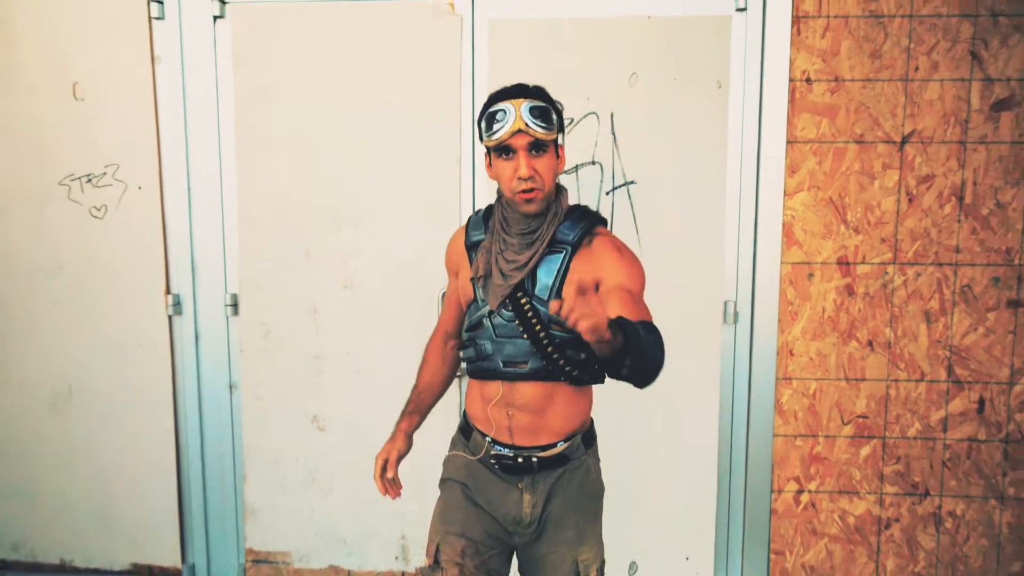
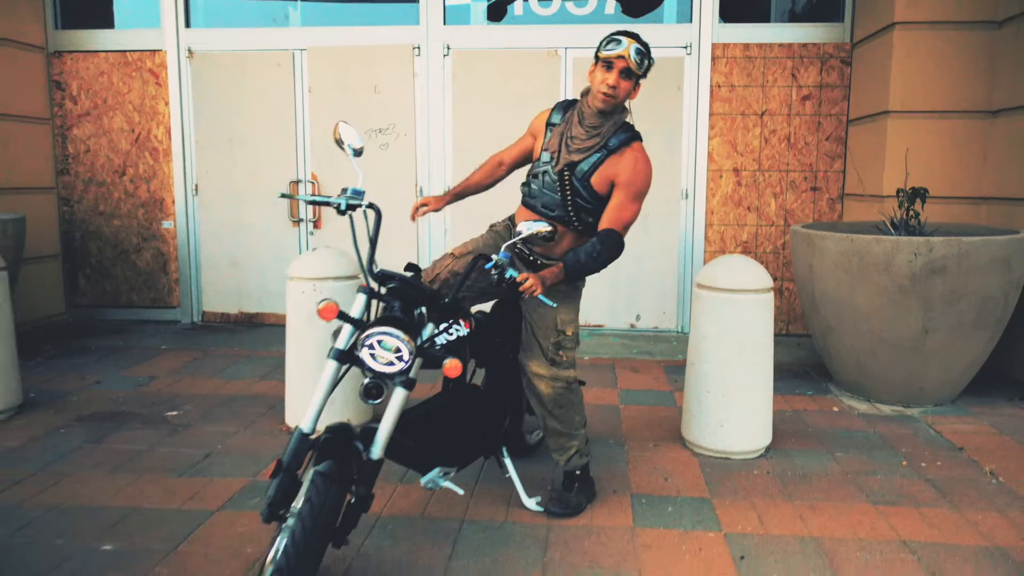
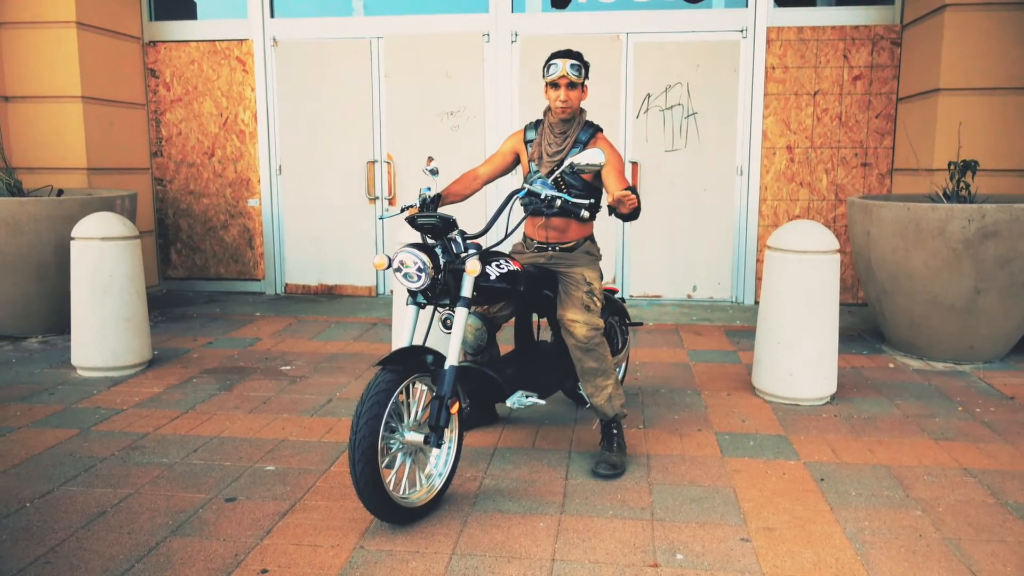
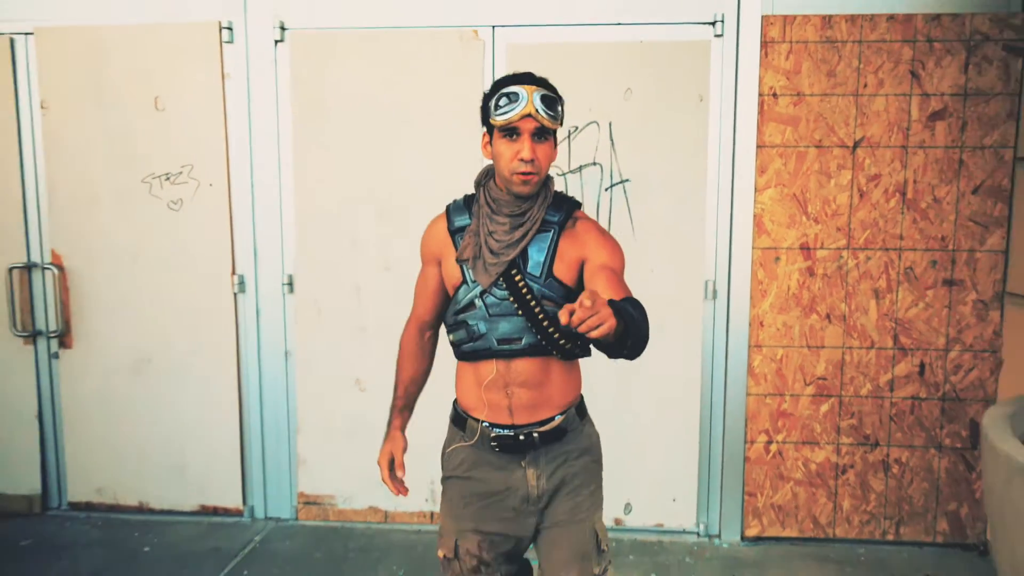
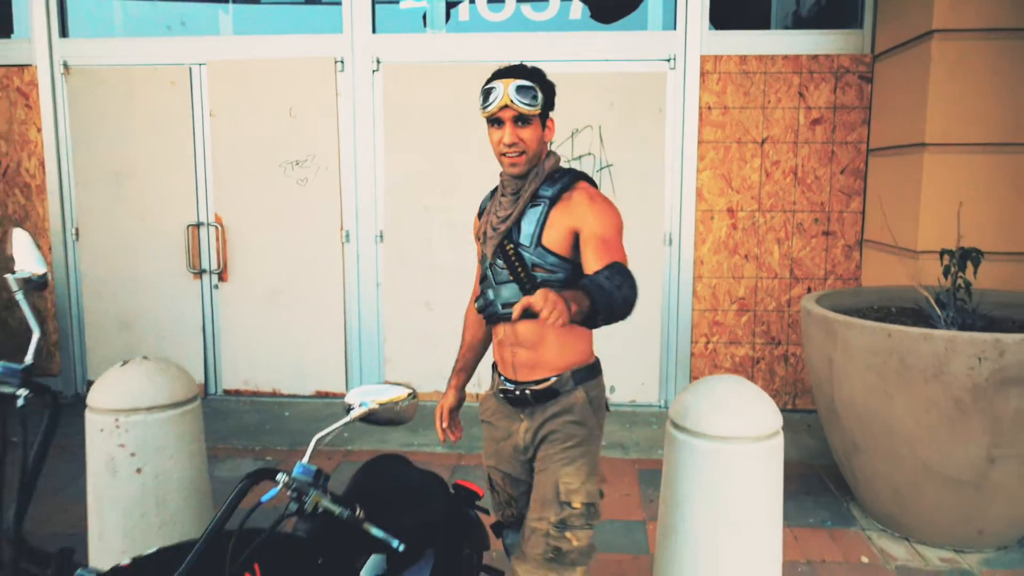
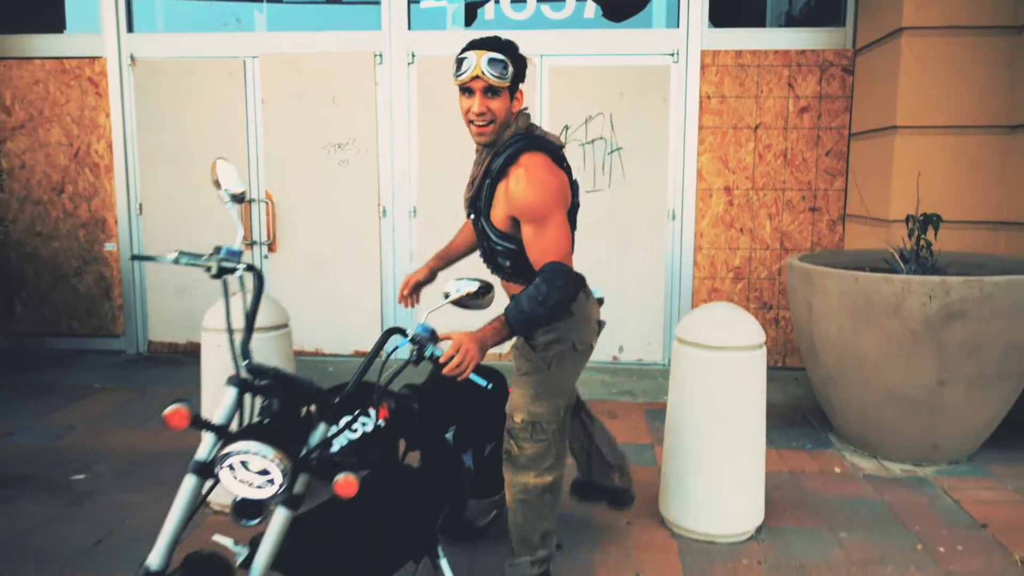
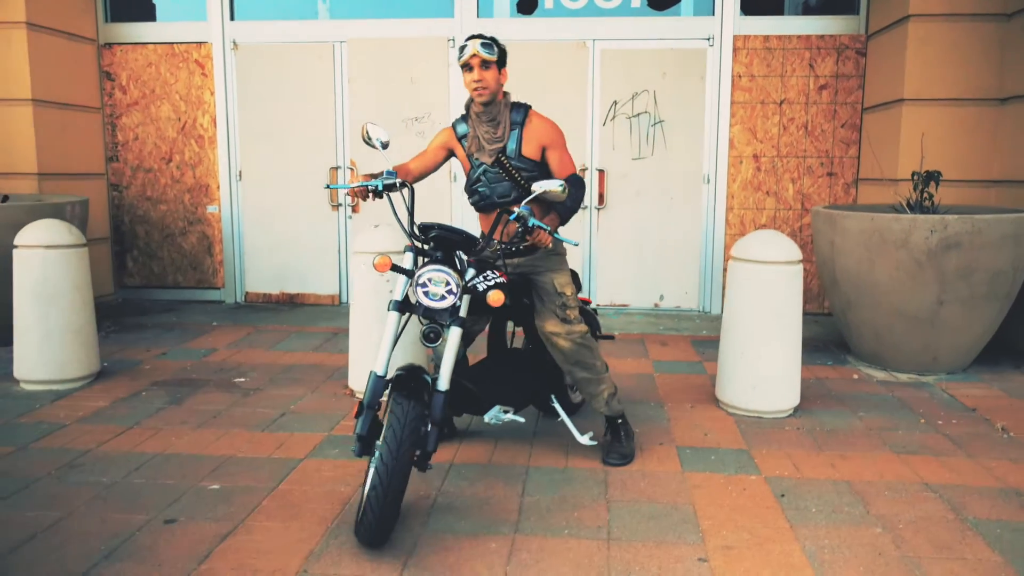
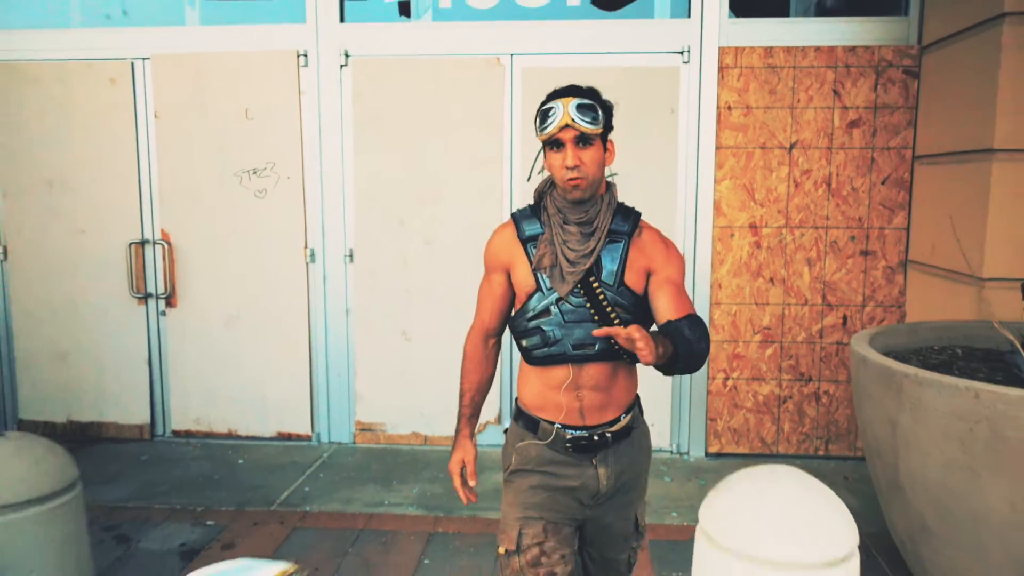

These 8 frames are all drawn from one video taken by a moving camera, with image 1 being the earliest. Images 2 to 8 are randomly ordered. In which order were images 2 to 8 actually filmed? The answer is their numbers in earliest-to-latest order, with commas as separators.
4, 8, 5, 6, 2, 7, 3
